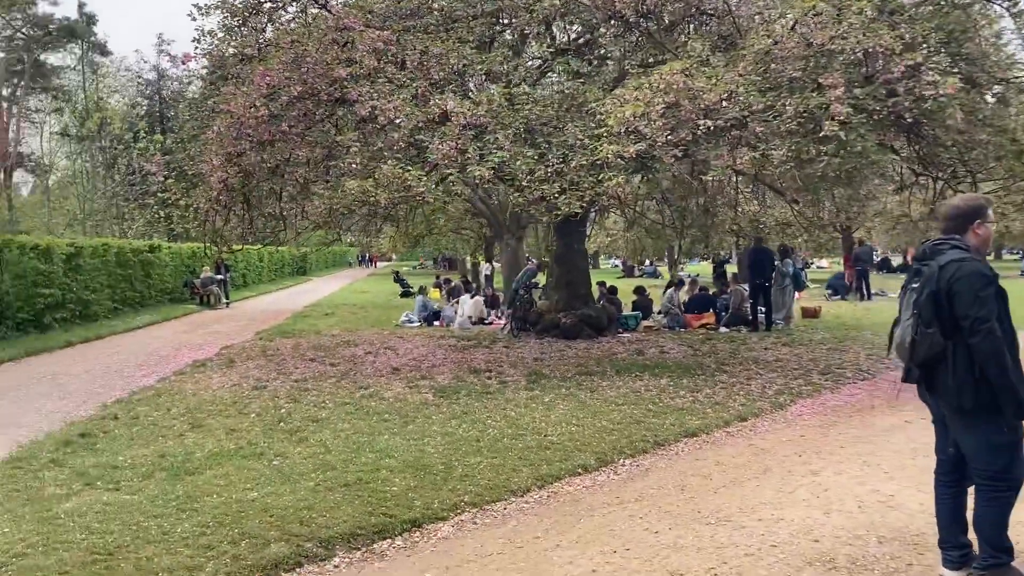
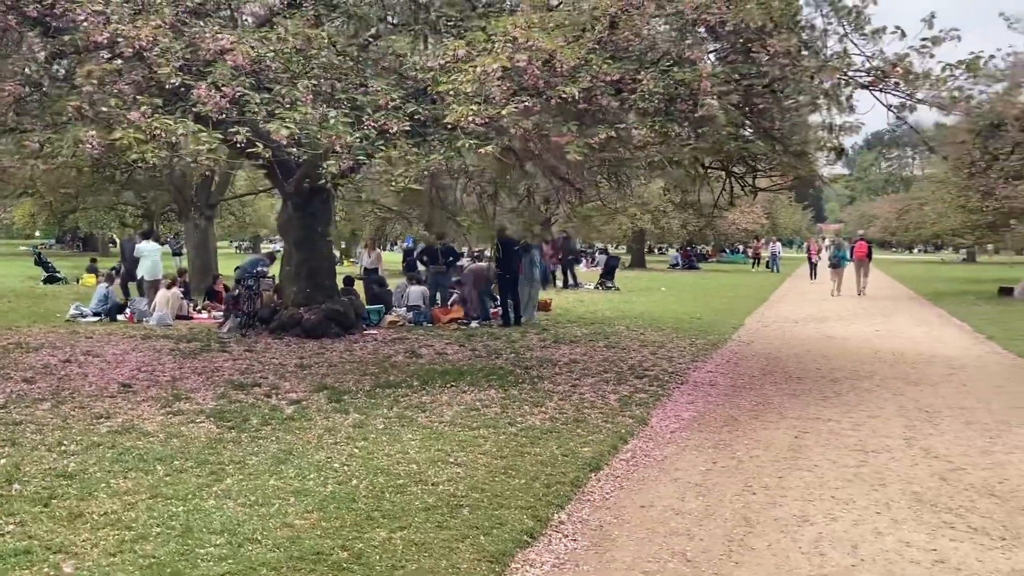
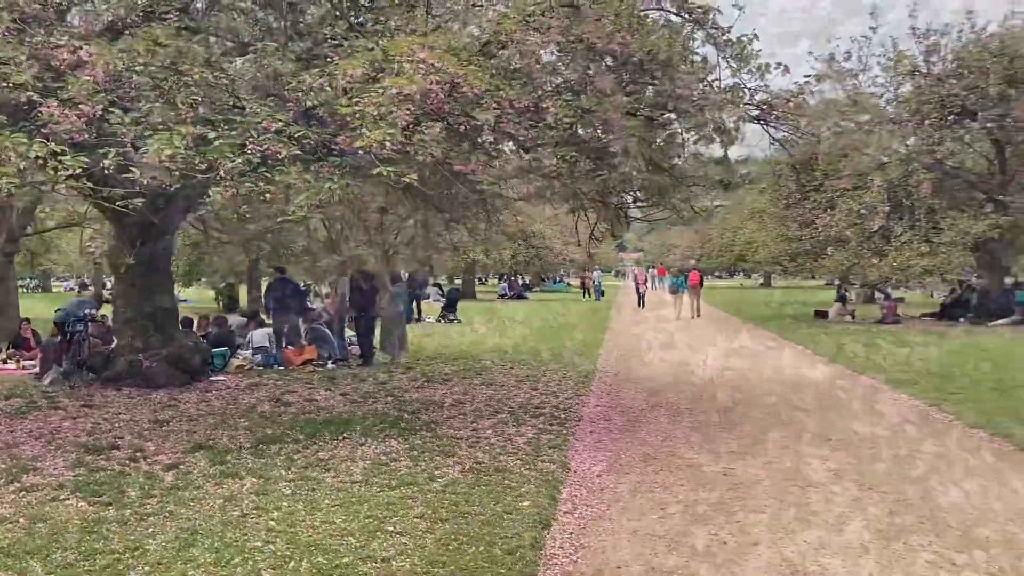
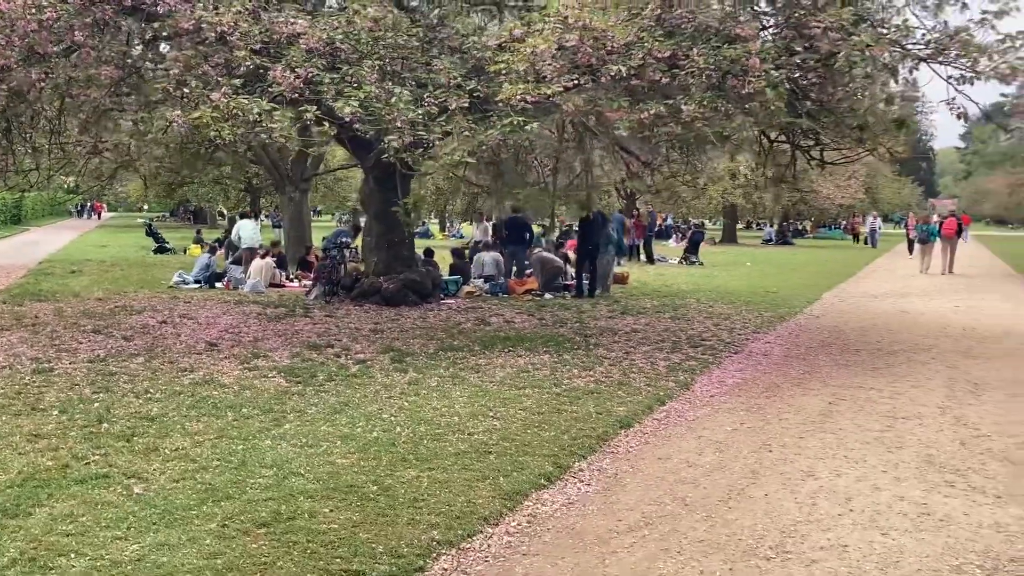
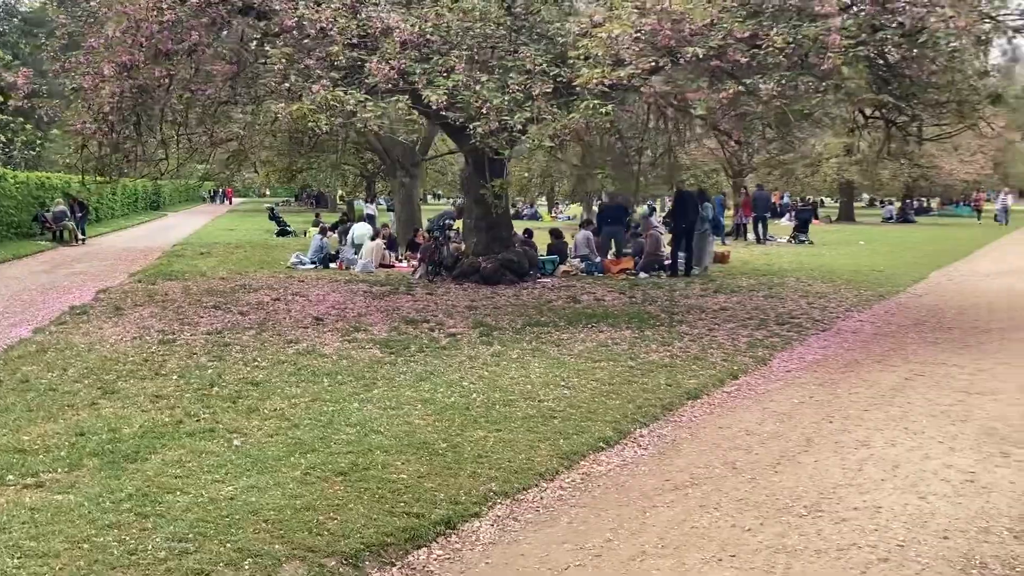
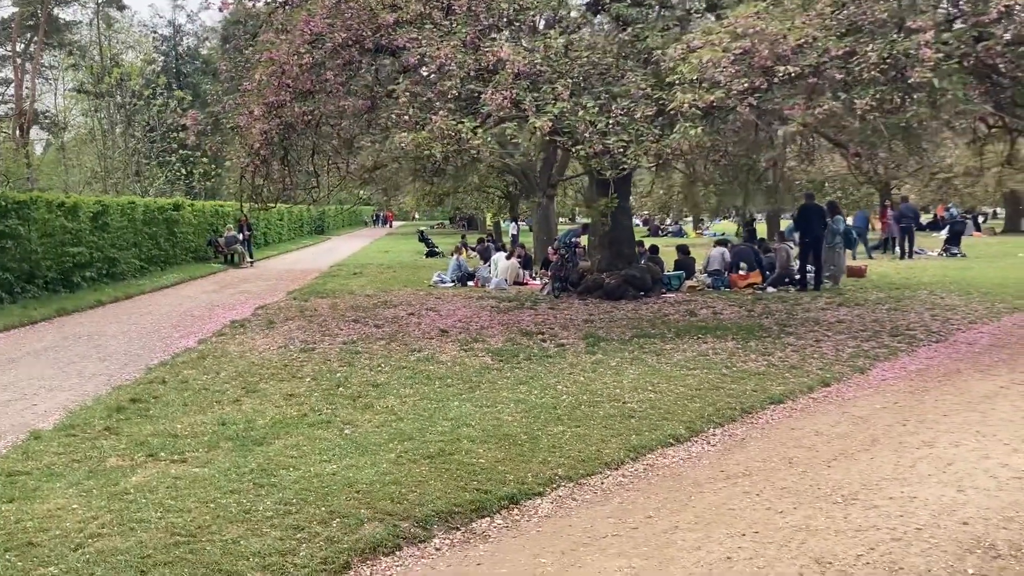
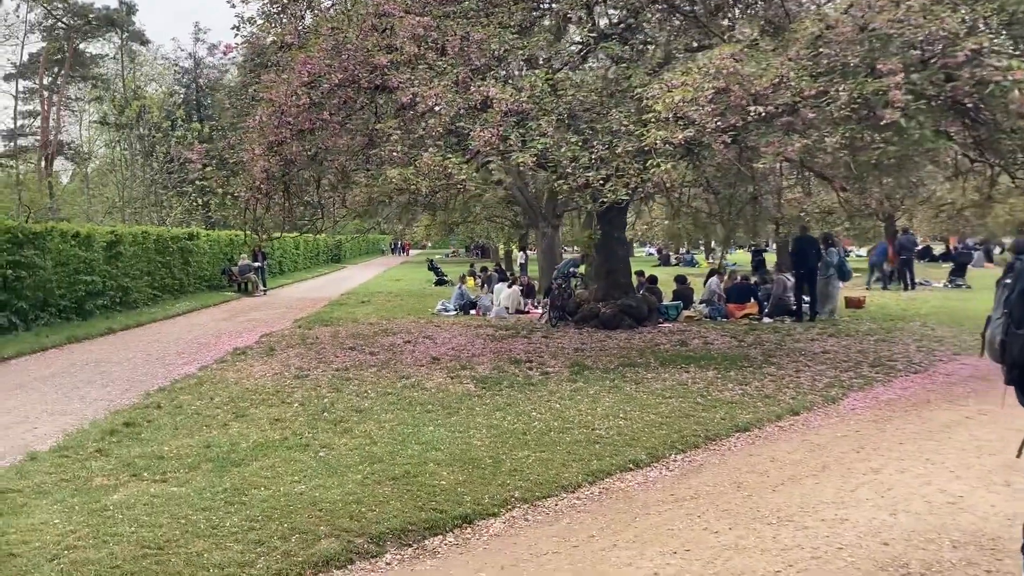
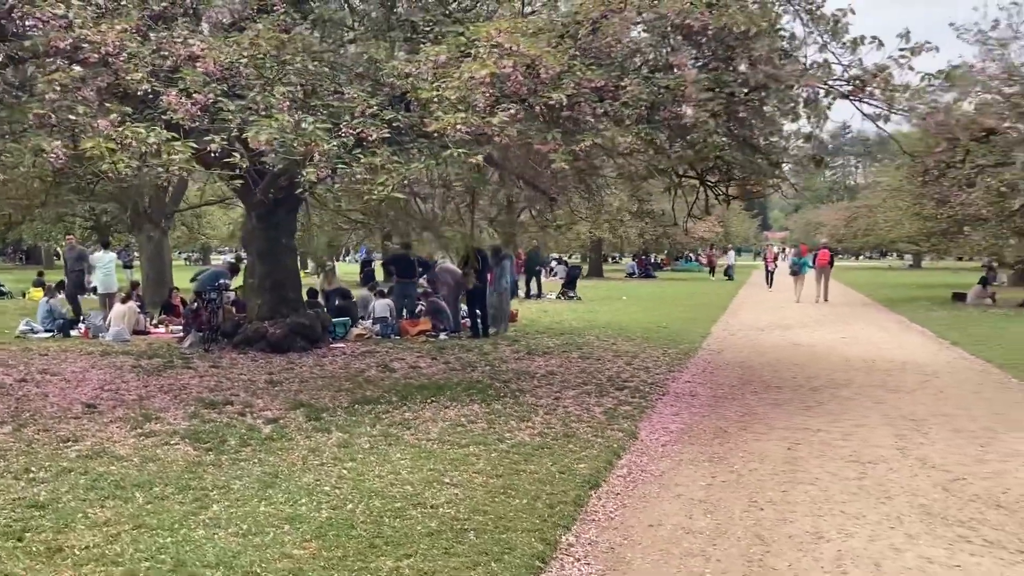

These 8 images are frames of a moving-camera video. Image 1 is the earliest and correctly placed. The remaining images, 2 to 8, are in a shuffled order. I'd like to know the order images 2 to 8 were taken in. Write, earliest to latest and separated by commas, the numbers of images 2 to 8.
7, 6, 5, 4, 2, 8, 3
